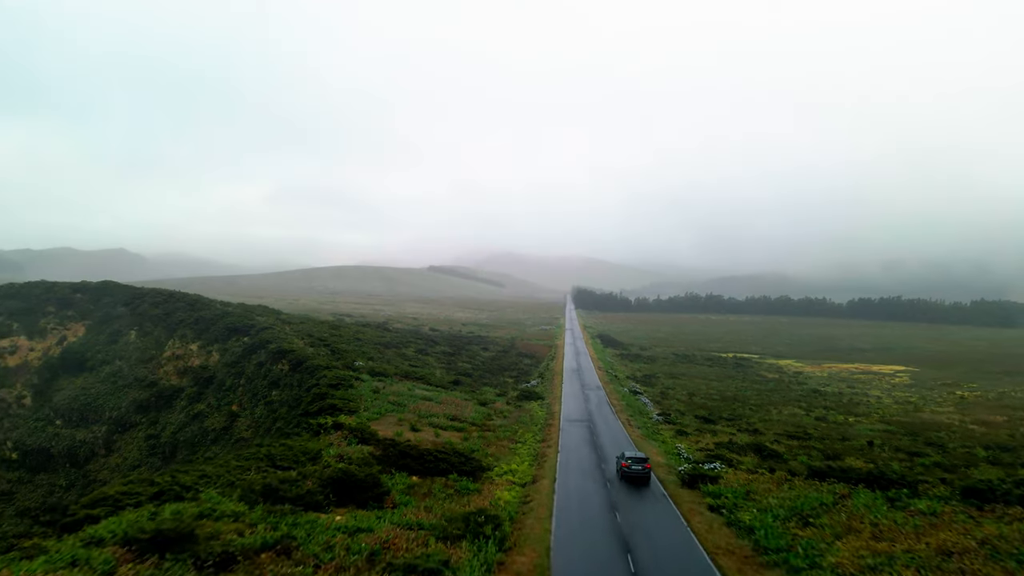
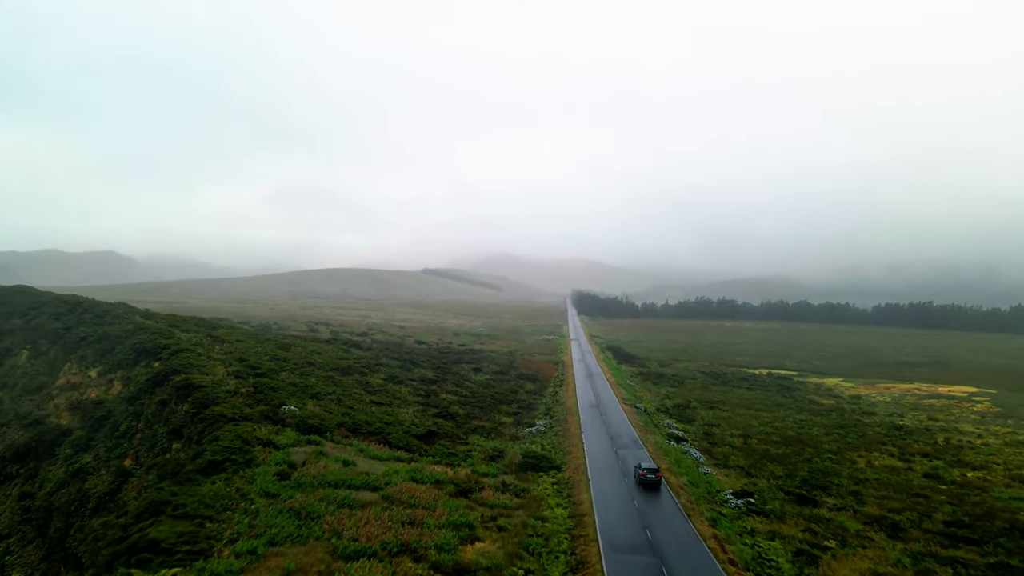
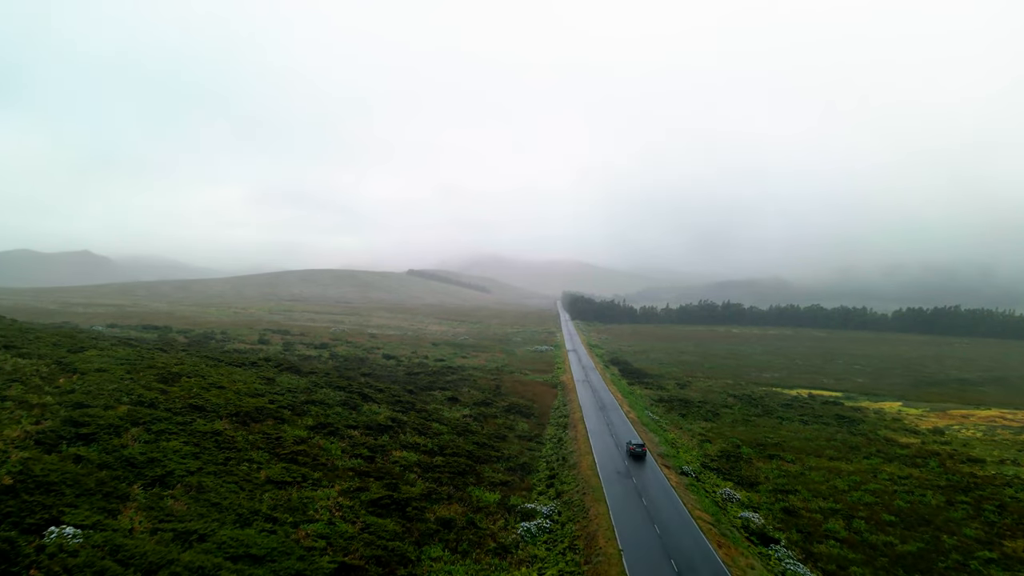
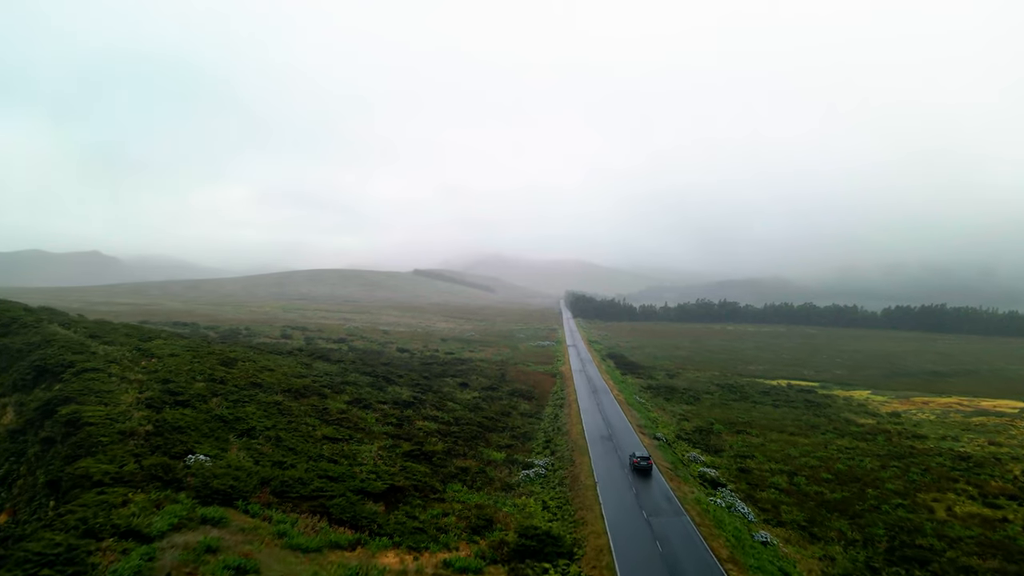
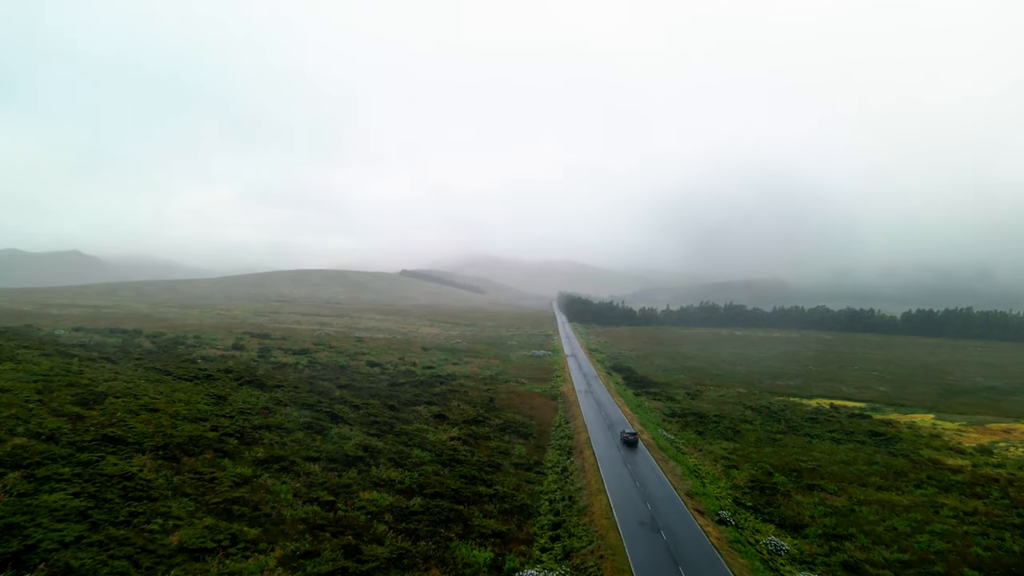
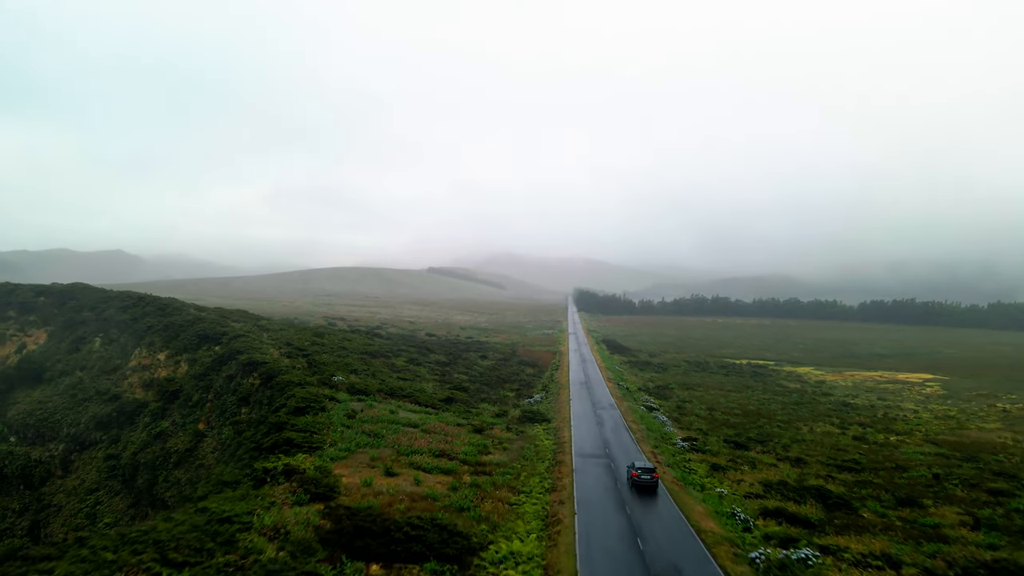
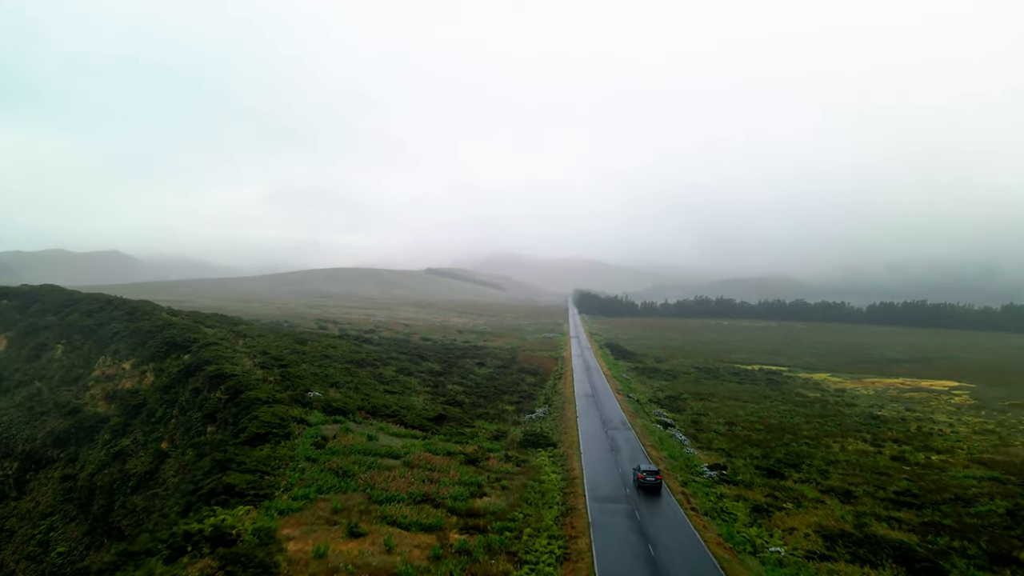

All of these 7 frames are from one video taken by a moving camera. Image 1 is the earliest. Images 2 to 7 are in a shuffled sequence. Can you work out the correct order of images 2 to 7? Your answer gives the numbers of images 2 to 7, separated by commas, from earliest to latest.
6, 7, 2, 4, 3, 5
